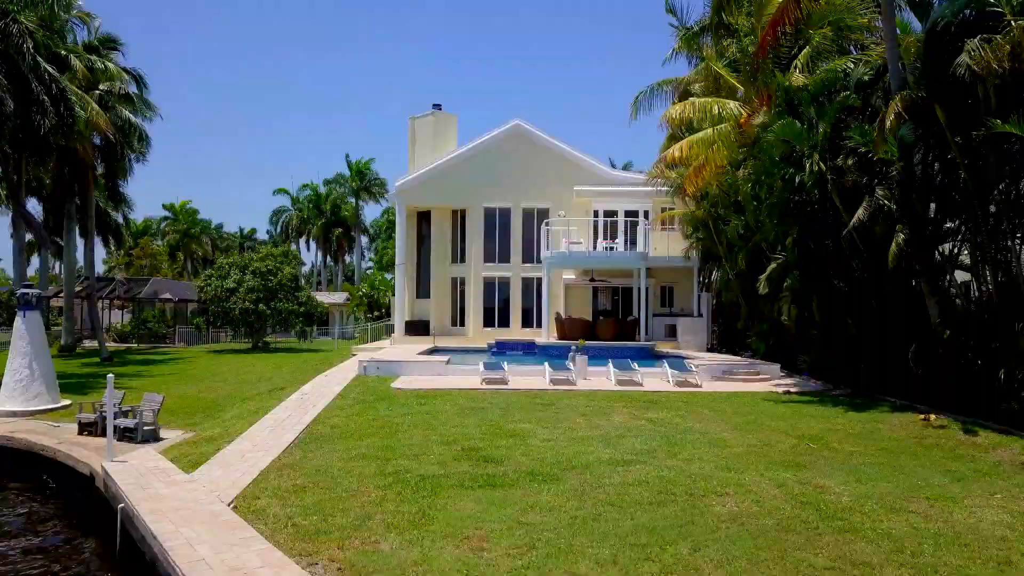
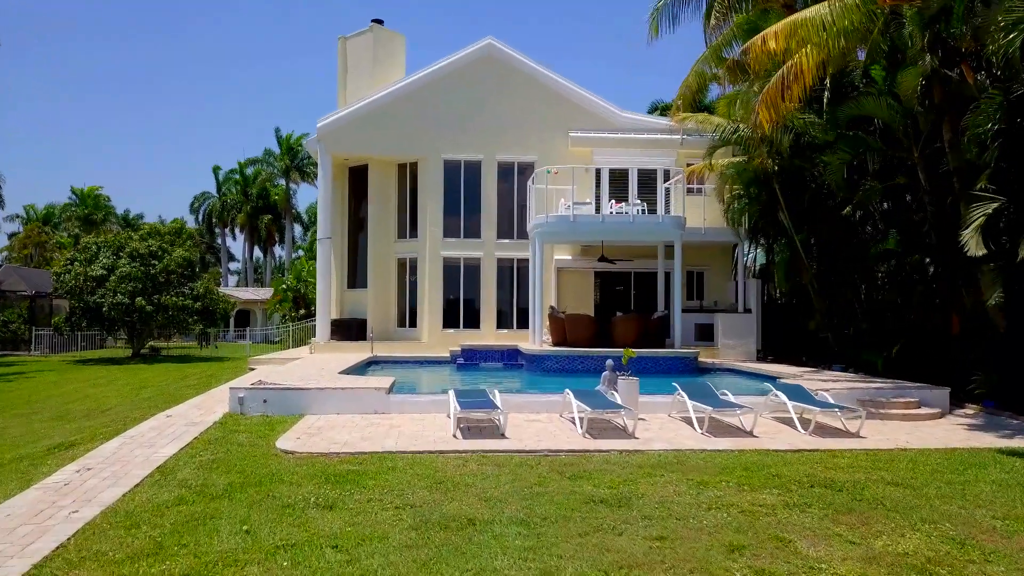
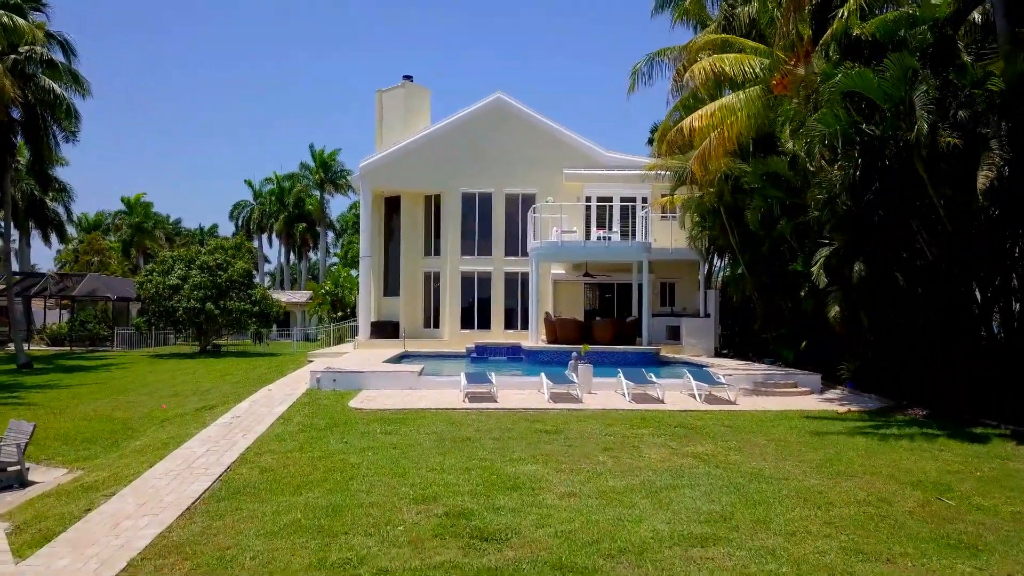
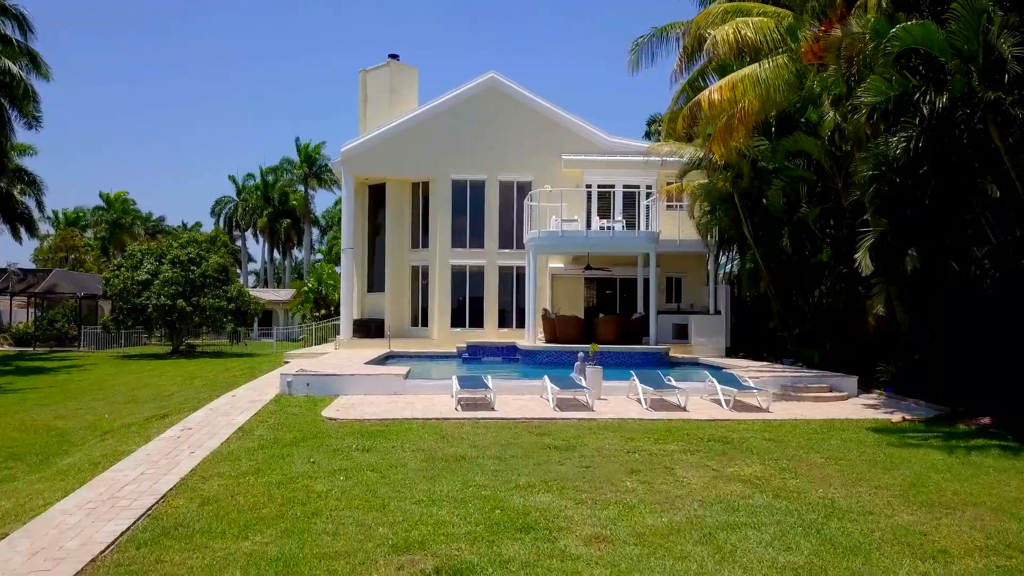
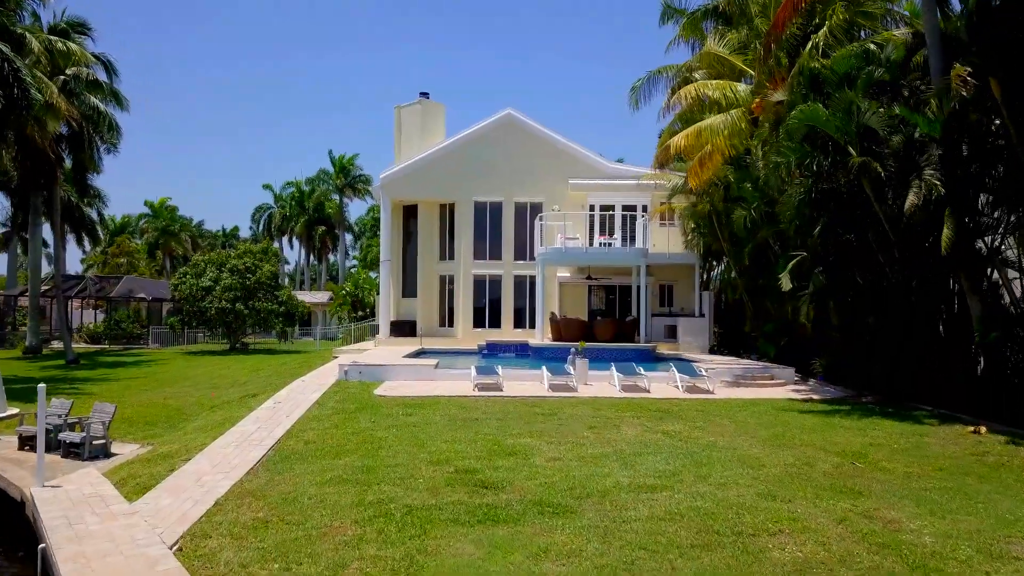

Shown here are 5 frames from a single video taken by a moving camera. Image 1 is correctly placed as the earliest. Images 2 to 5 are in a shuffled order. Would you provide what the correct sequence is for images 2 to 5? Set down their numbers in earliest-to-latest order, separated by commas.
5, 3, 4, 2
